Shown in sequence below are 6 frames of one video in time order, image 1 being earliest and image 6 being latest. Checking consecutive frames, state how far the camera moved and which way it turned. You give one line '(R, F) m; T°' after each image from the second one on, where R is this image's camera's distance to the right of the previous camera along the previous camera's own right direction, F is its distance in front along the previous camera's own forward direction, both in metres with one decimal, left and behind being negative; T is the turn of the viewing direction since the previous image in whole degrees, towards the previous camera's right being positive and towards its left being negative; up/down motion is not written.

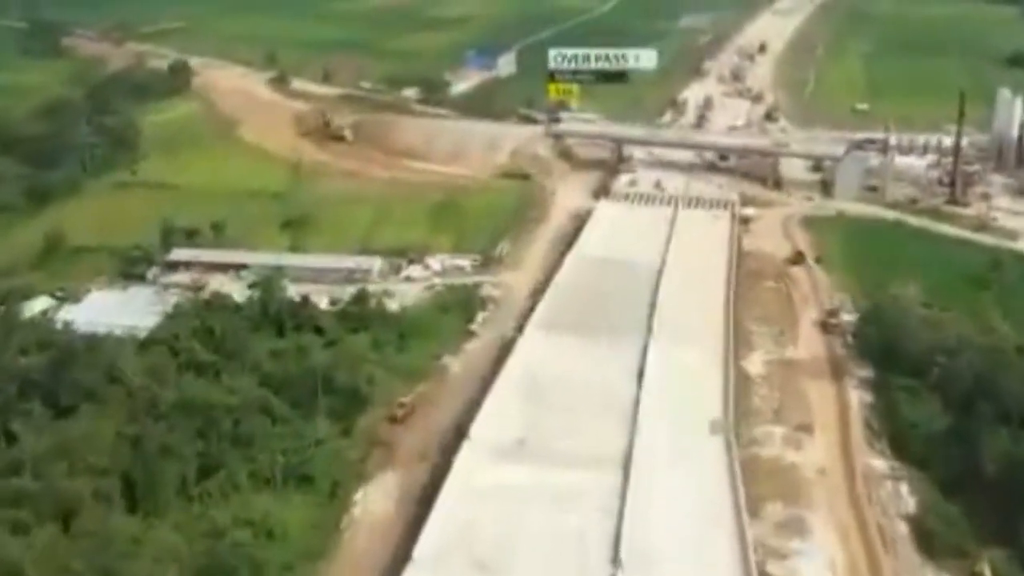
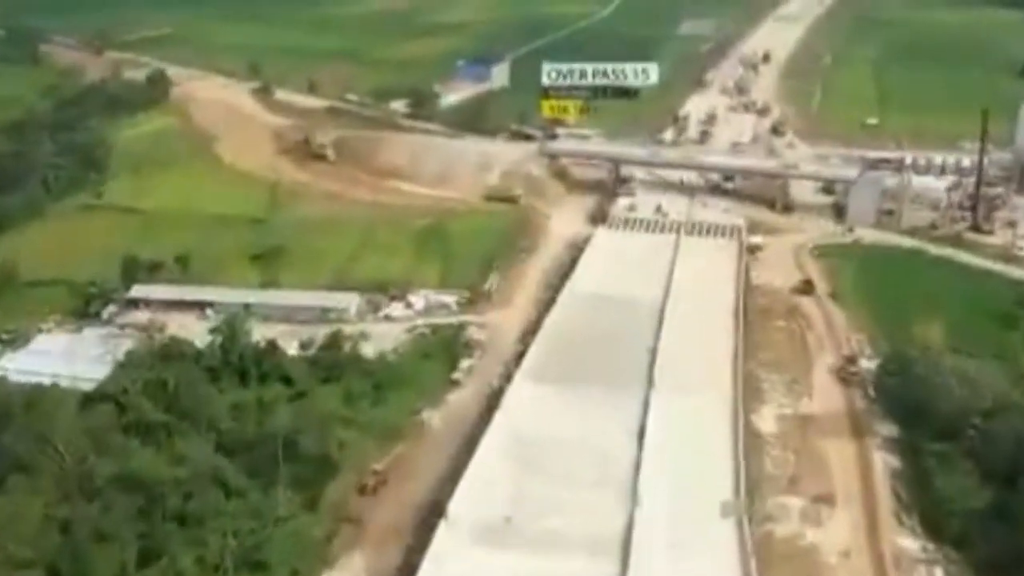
(+0.1, +1.7) m; 0°
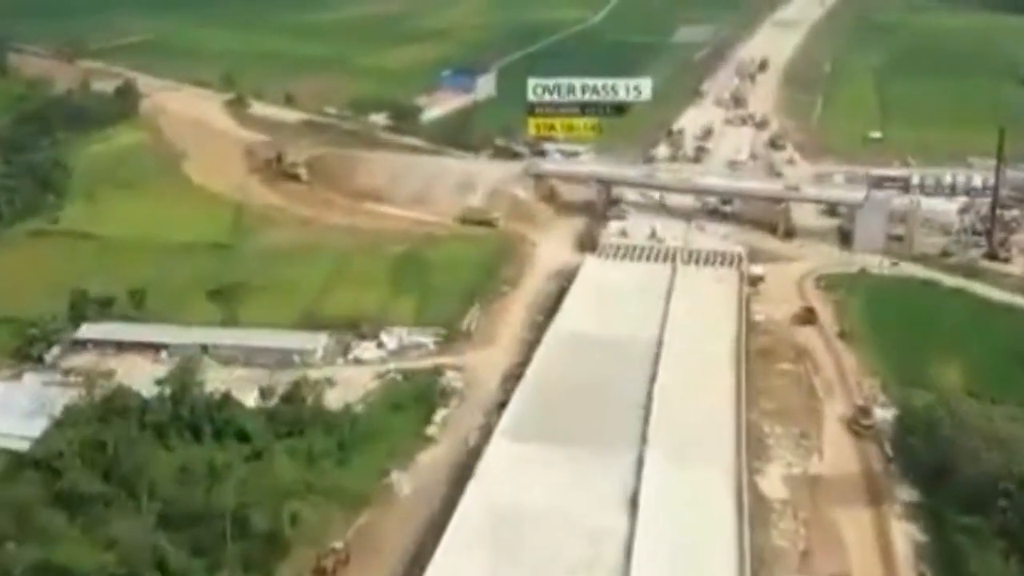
(+0.1, +1.6) m; 0°
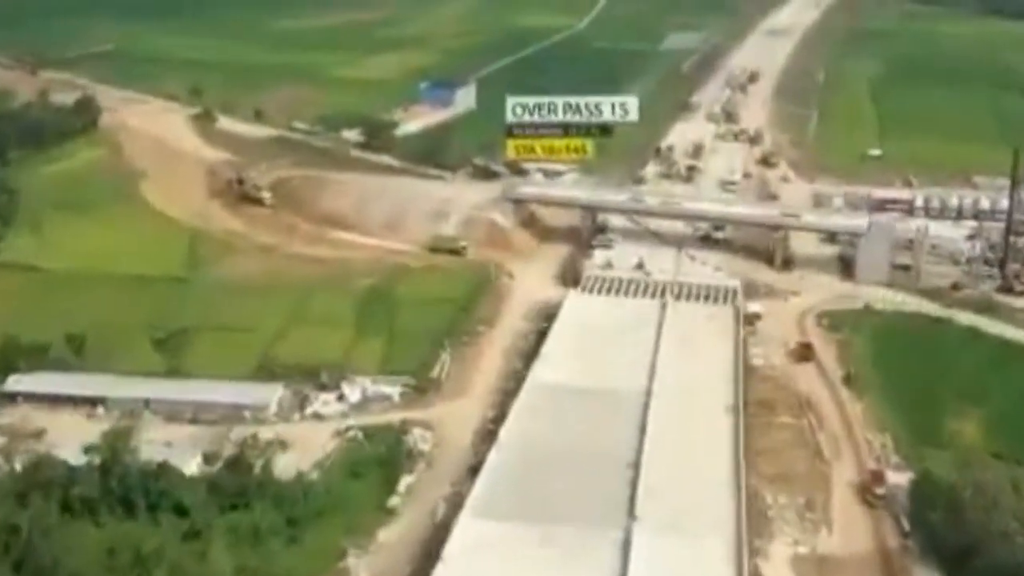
(+0.2, +1.6) m; 0°
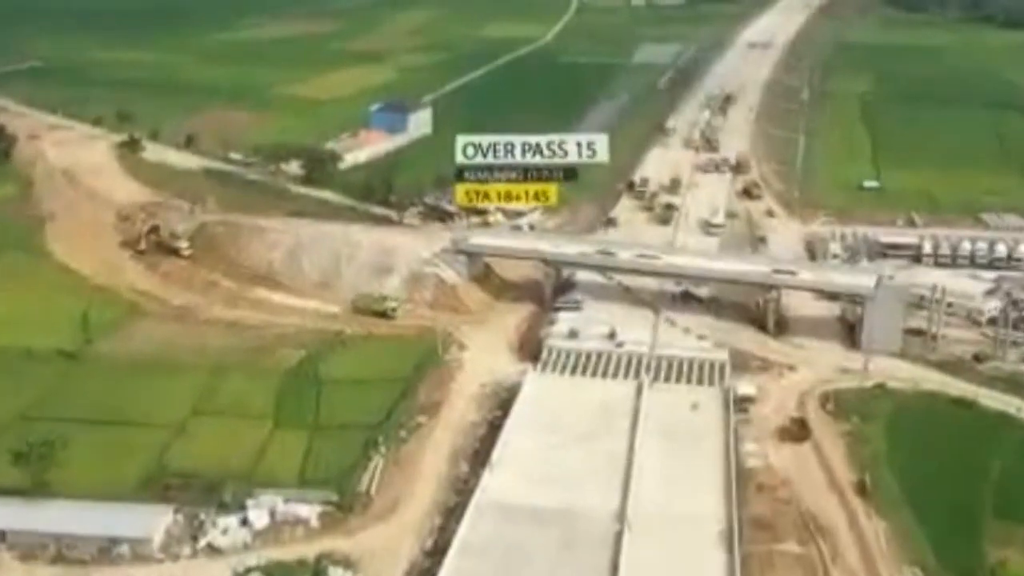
(+0.3, +3.0) m; +1°
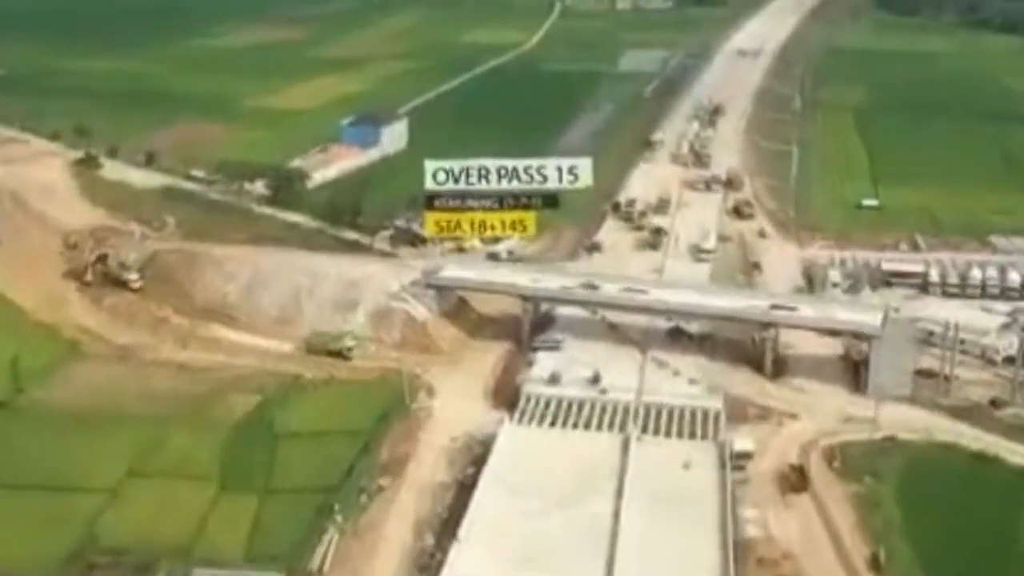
(+0.1, +1.5) m; +1°
